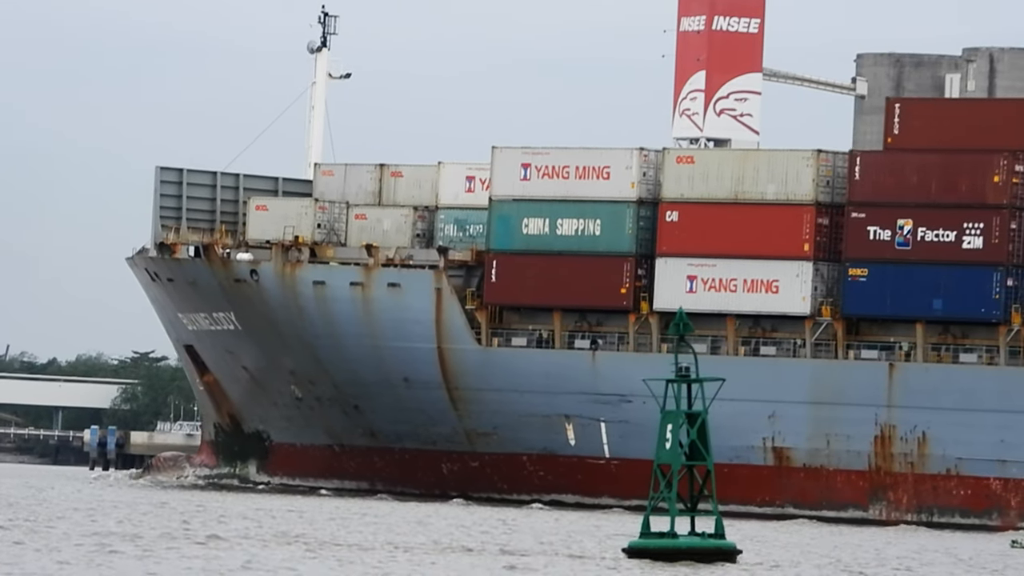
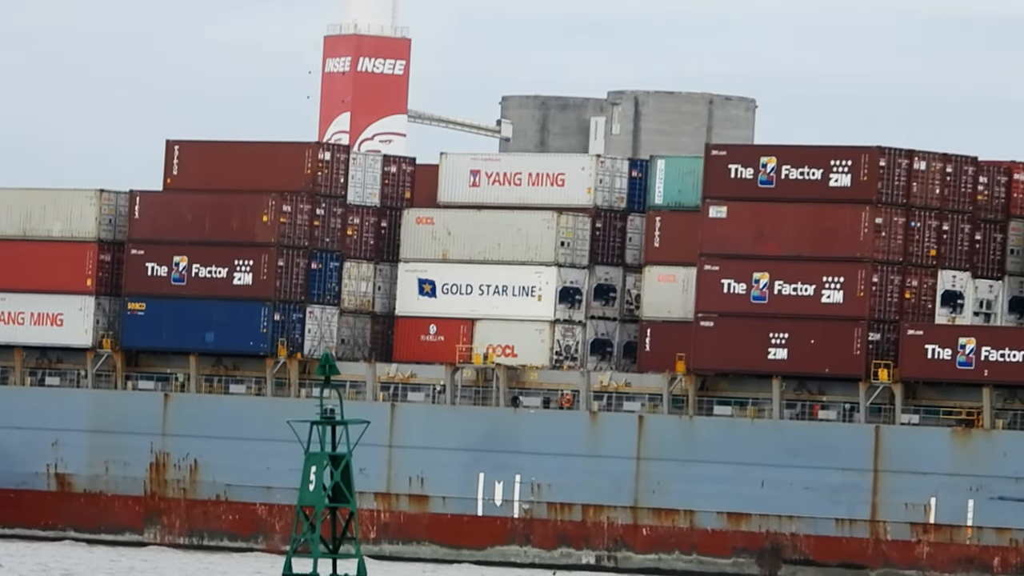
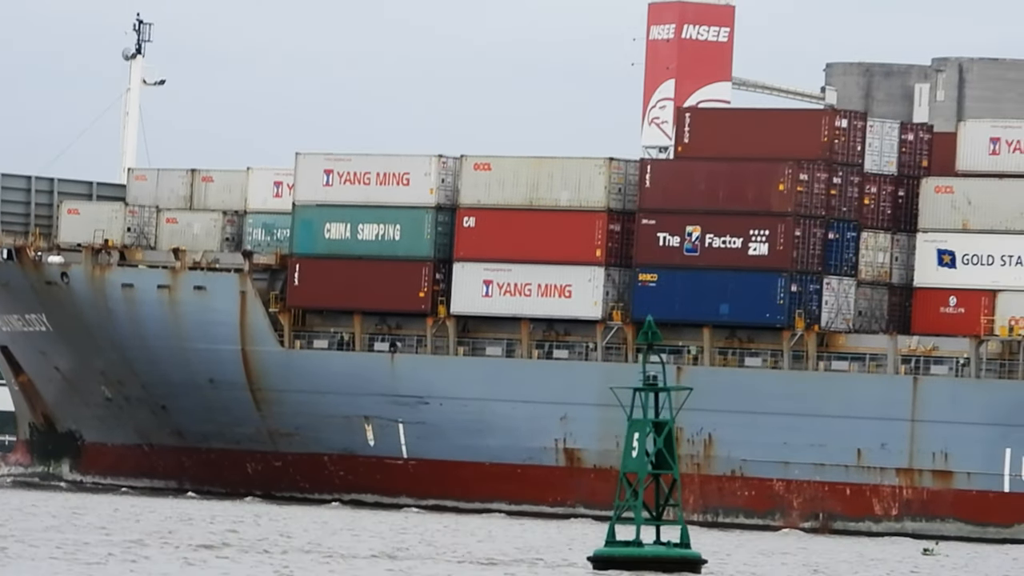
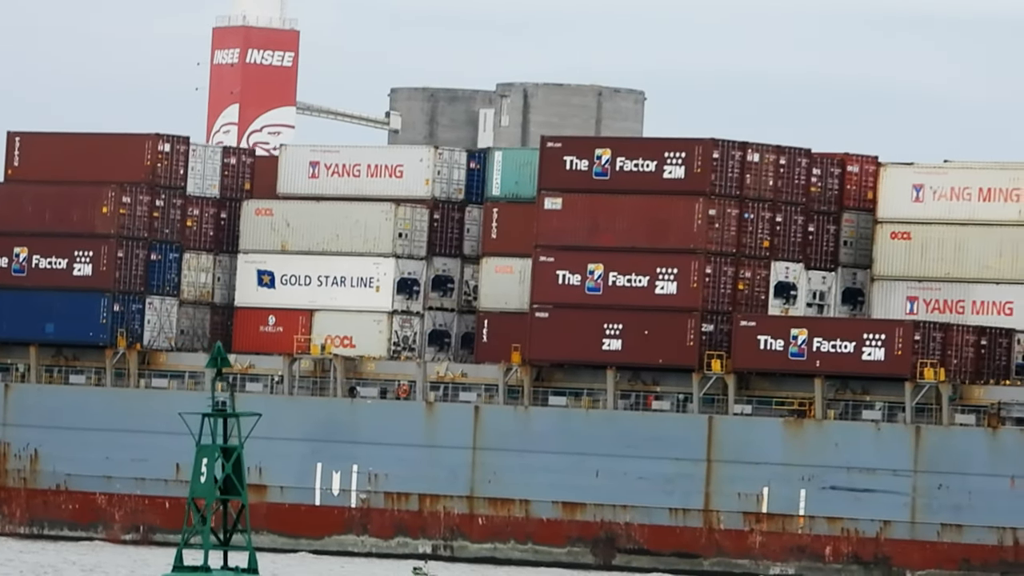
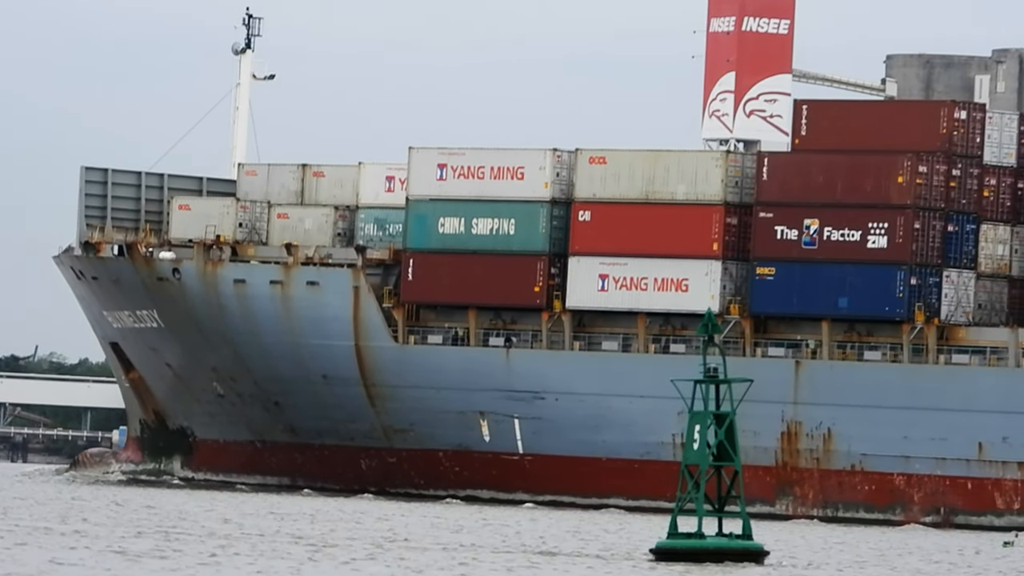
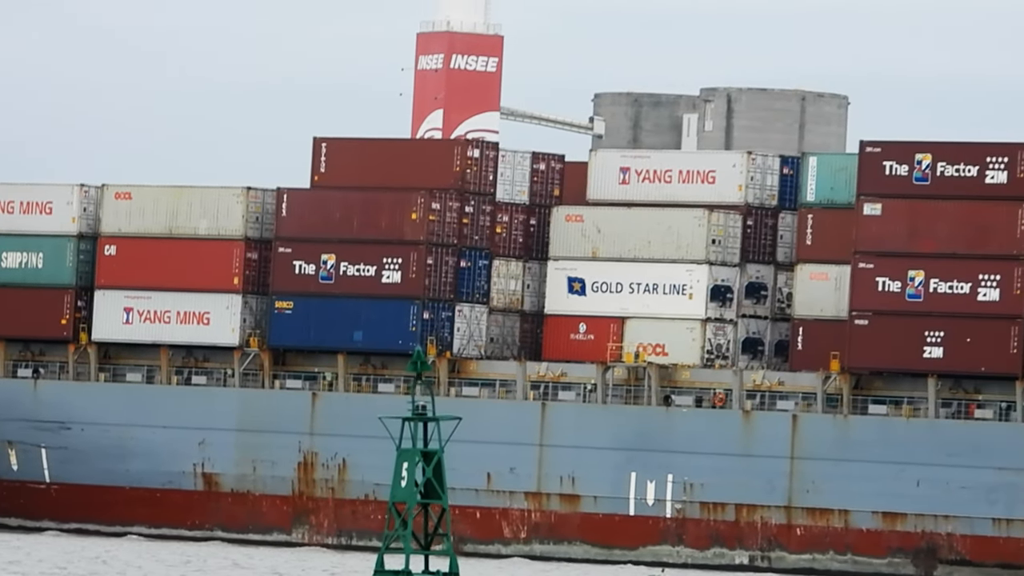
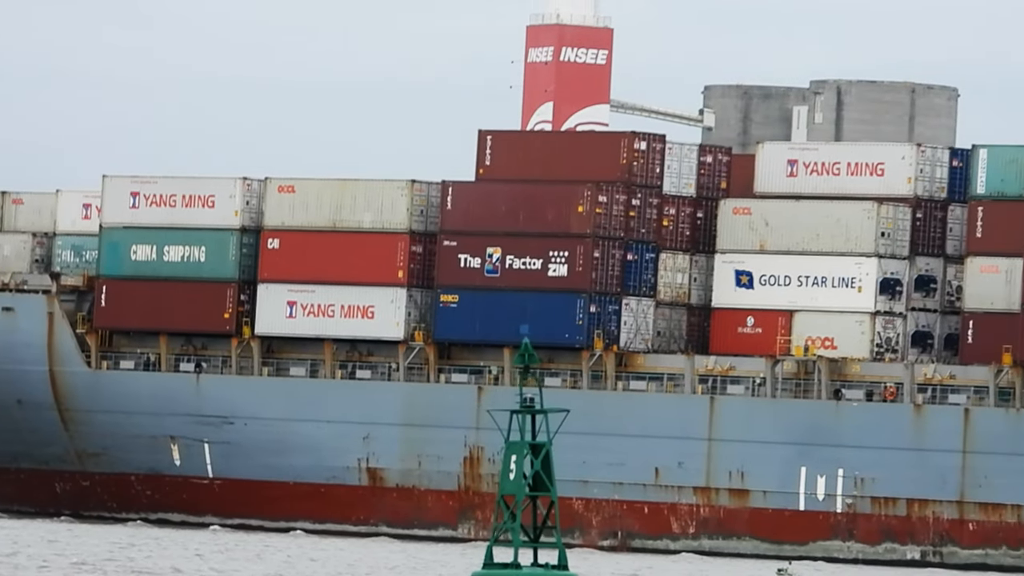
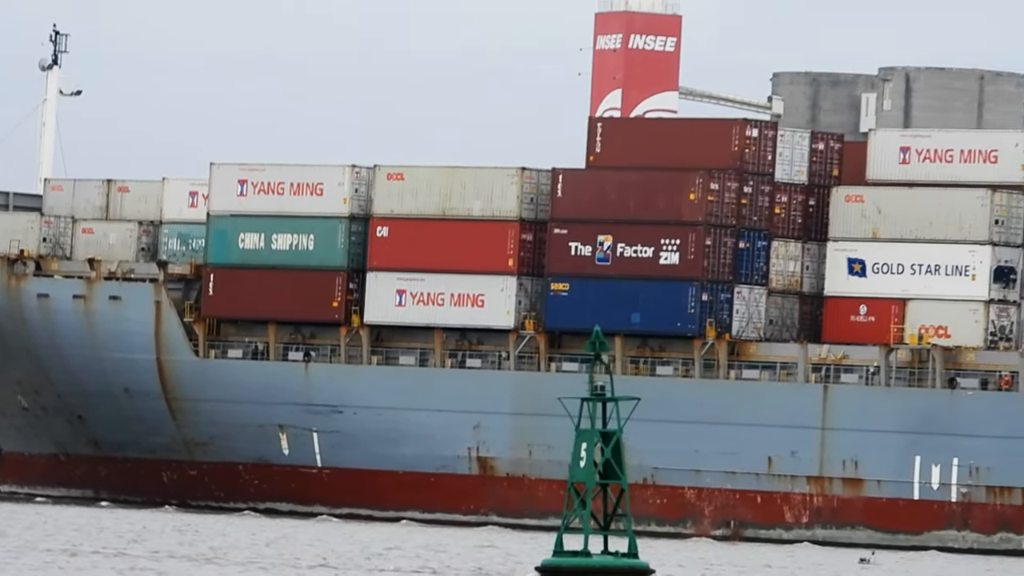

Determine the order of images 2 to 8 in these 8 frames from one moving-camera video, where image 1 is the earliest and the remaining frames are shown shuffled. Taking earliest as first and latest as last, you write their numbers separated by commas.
5, 3, 8, 7, 6, 2, 4
